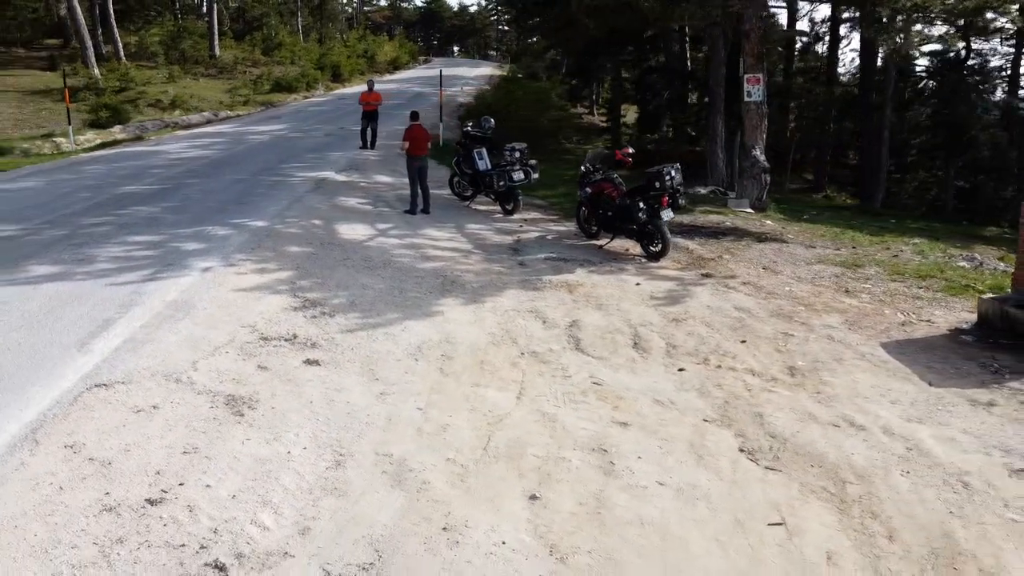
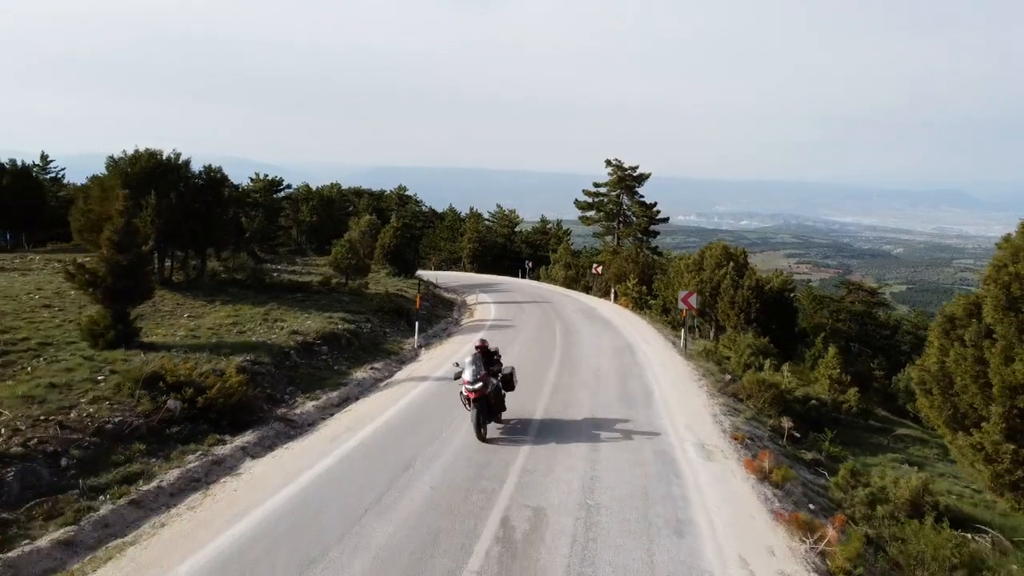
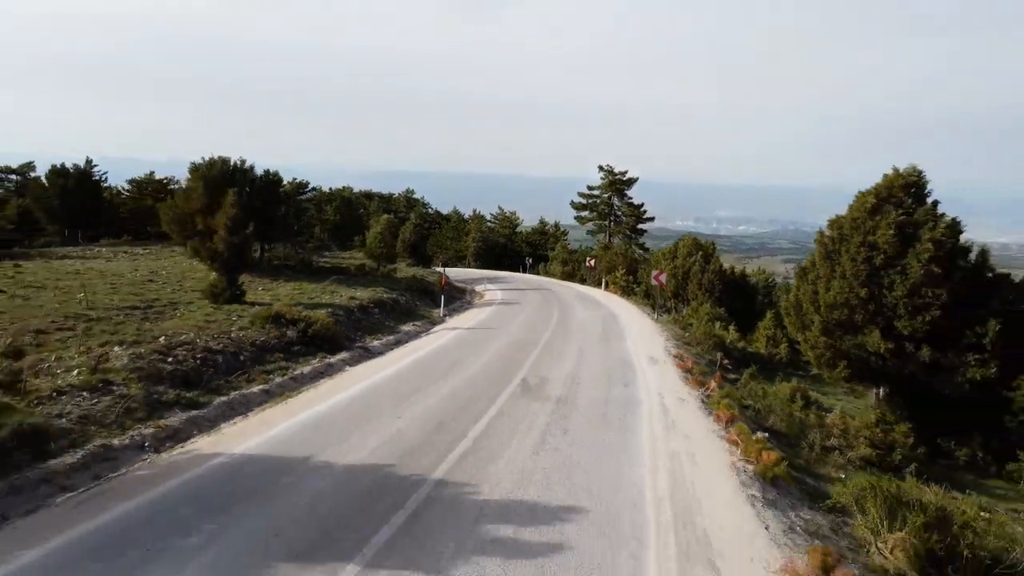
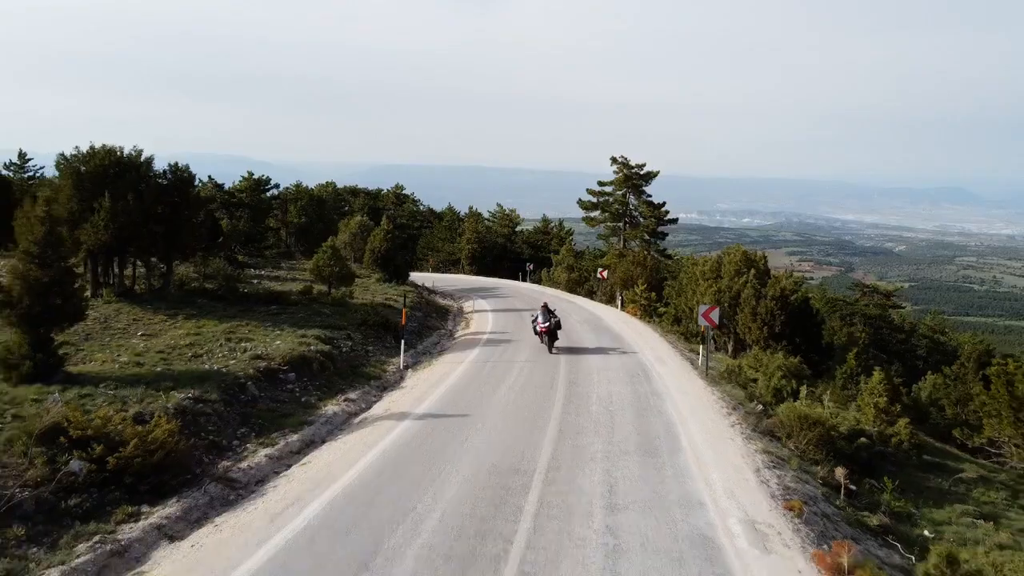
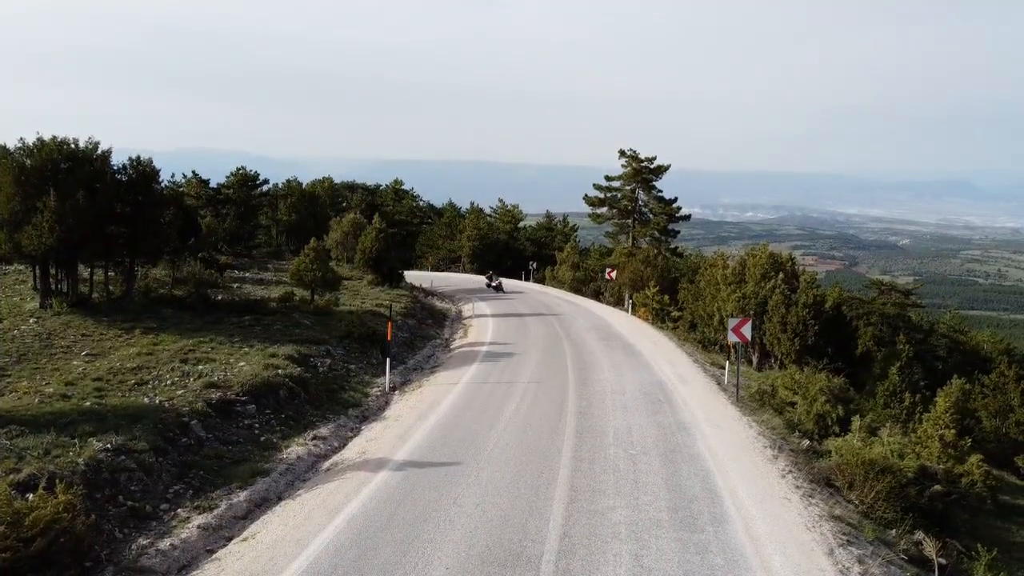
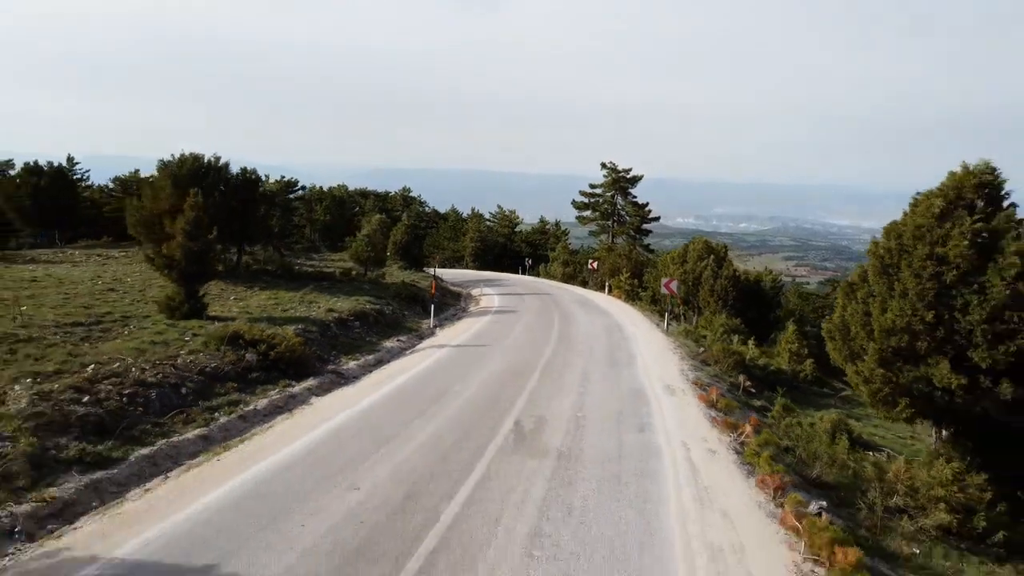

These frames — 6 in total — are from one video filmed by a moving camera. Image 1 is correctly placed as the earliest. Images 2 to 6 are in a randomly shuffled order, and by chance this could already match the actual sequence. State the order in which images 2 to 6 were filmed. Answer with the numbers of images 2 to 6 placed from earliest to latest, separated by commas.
5, 4, 2, 6, 3
